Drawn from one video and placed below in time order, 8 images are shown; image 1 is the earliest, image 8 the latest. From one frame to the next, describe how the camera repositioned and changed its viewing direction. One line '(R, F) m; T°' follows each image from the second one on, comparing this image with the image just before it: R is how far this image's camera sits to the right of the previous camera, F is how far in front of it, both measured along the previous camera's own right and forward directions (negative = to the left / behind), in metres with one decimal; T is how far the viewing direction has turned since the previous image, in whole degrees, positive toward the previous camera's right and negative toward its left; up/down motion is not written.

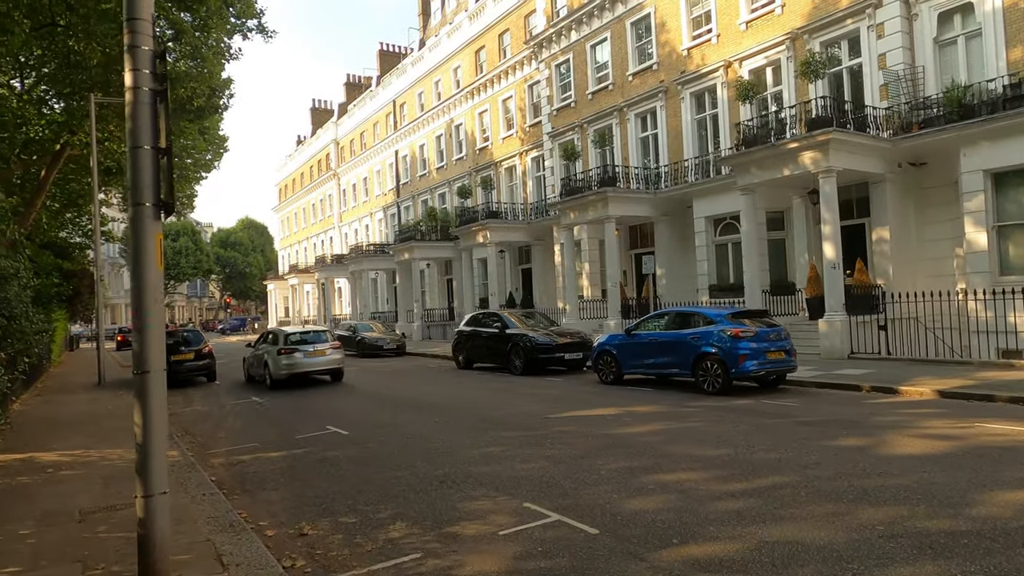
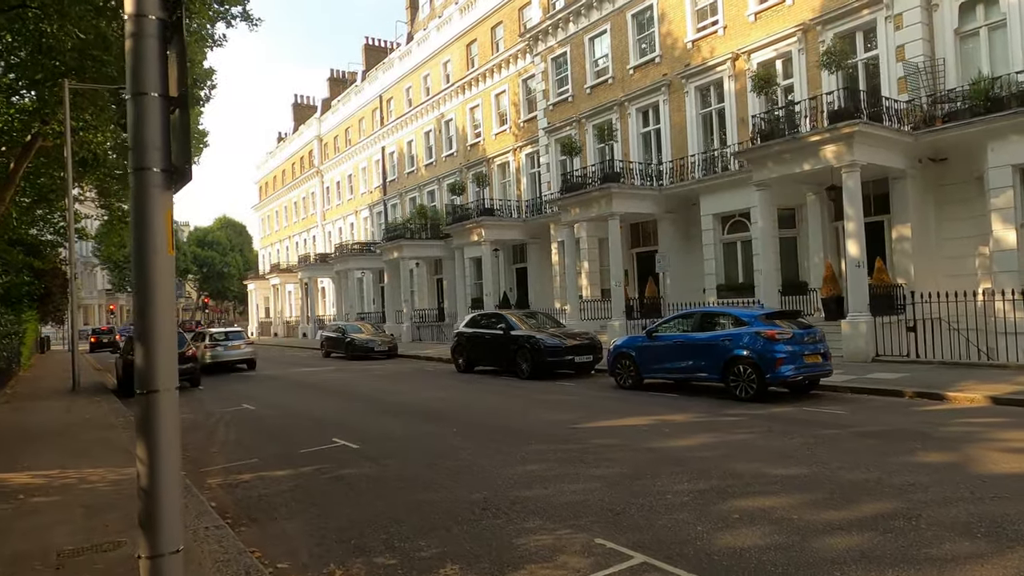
(-0.6, +0.9) m; +2°
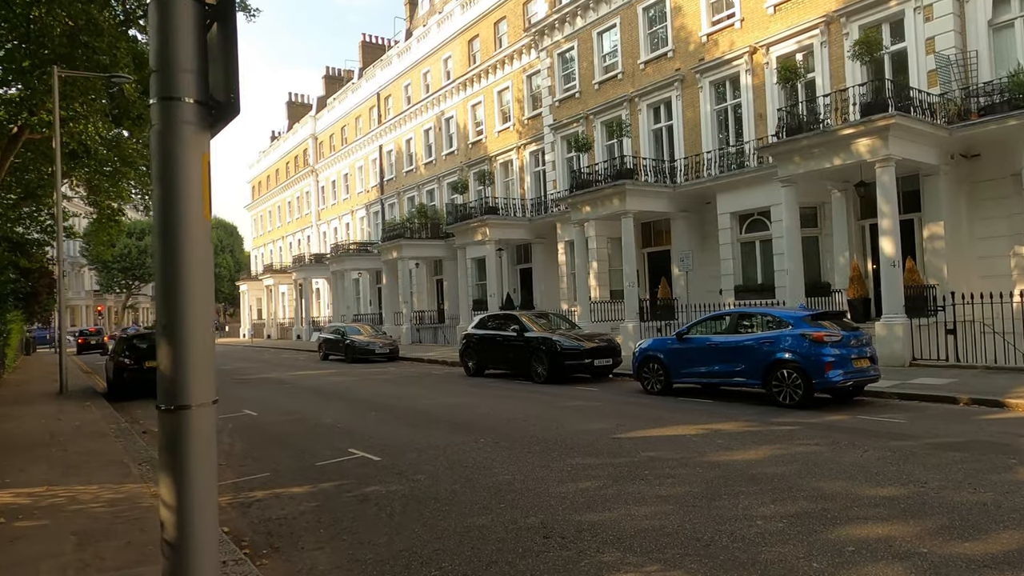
(-0.5, +0.8) m; +1°
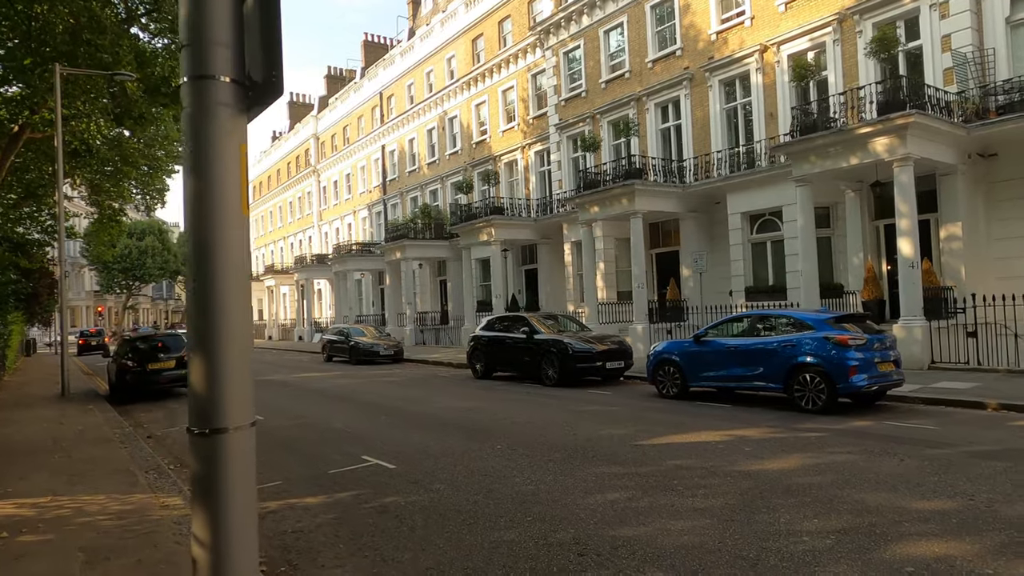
(-0.2, +0.3) m; 0°
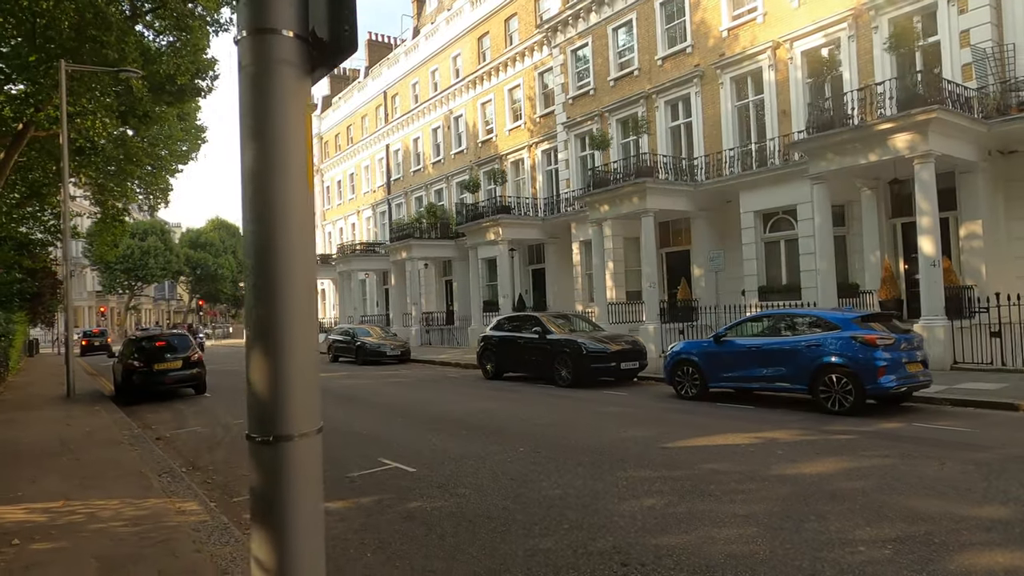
(-0.2, +0.2) m; 0°
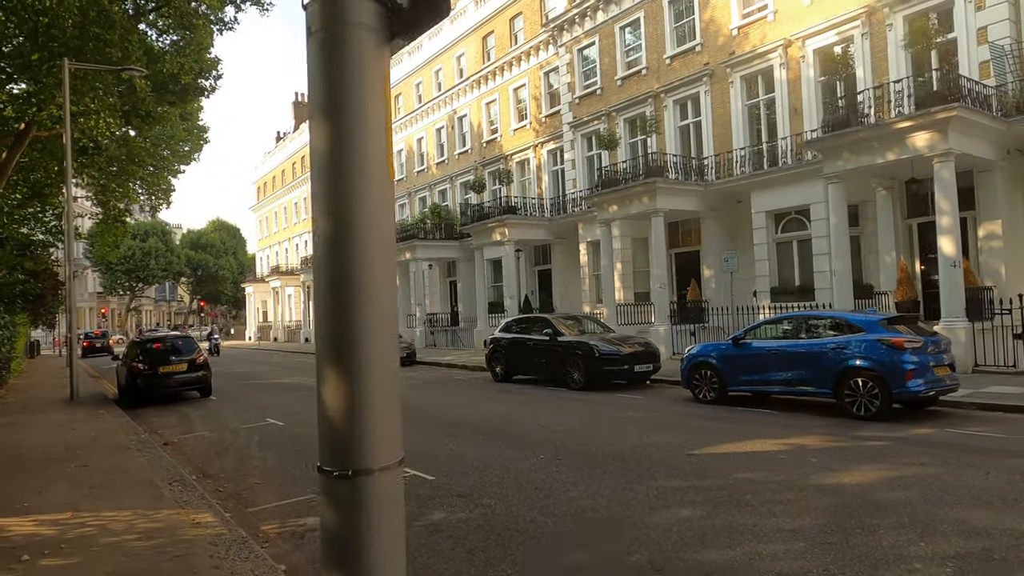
(-0.2, +0.2) m; 0°
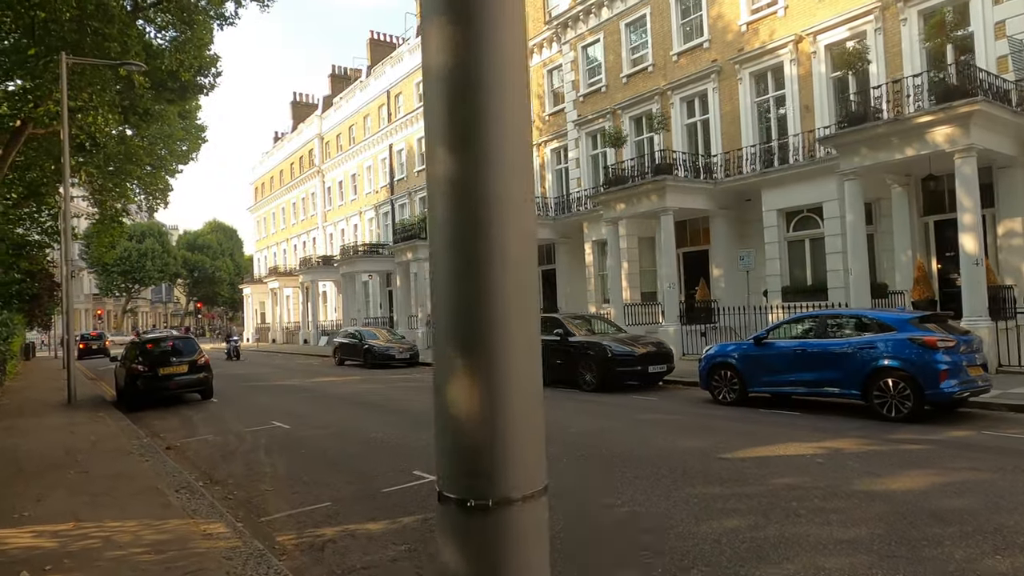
(-0.3, +0.3) m; 0°
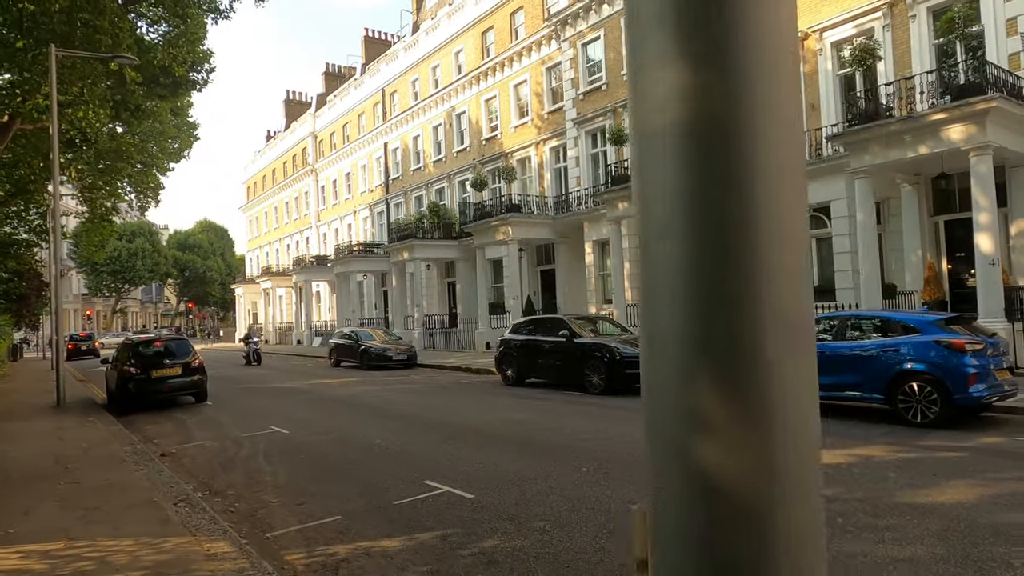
(-0.3, +0.4) m; +1°
